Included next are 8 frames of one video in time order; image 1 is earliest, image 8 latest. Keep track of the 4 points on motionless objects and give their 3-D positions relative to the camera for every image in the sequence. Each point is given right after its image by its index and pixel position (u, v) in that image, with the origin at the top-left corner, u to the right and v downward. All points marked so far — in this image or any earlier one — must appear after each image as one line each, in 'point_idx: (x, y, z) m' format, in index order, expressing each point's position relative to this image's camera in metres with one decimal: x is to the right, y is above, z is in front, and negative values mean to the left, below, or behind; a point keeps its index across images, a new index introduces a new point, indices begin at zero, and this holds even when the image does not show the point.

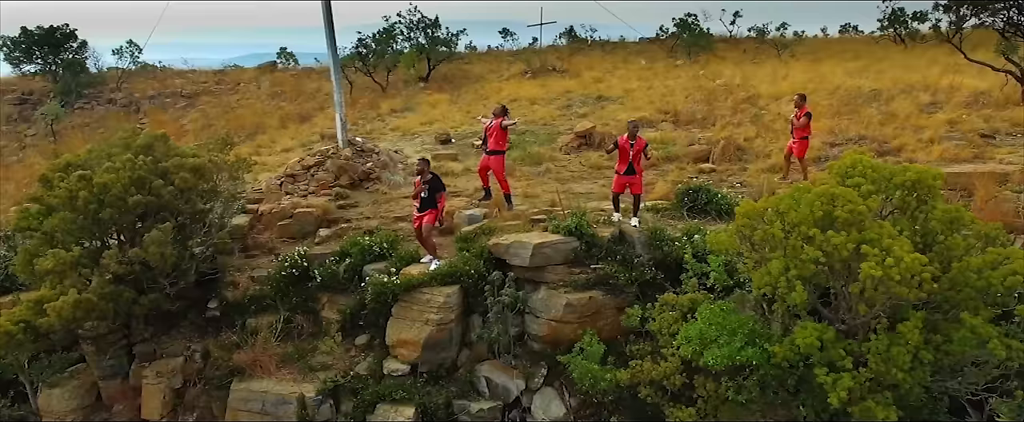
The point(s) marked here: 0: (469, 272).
0: (-0.3, -0.4, +5.0) m
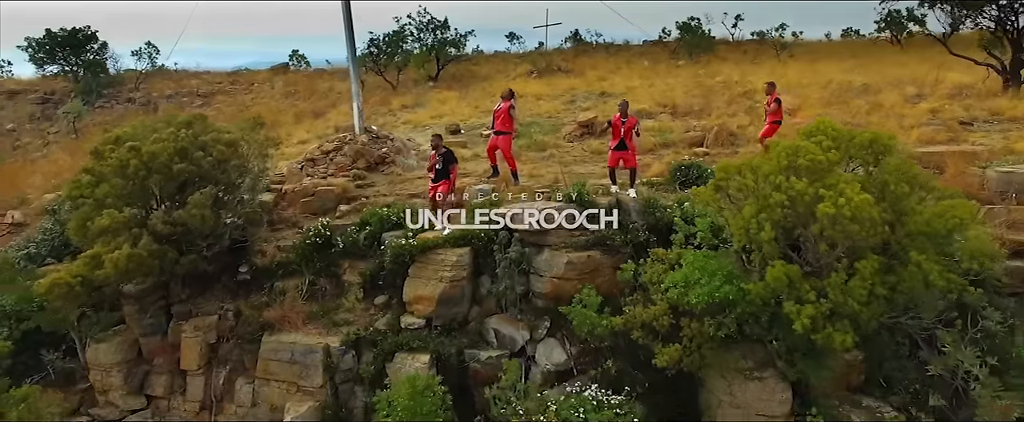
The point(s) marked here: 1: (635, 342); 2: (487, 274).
0: (-0.3, -0.2, +5.5) m
1: (+0.8, -0.9, +4.6) m
2: (-0.2, -0.5, +5.5) m
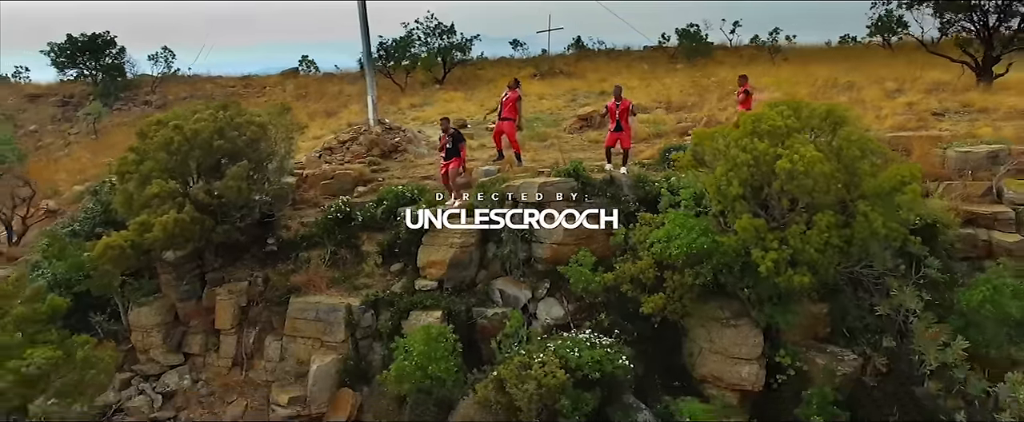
0: (-0.2, 0.0, +6.1) m
1: (+0.9, -0.7, +5.2) m
2: (-0.2, -0.3, +6.1) m
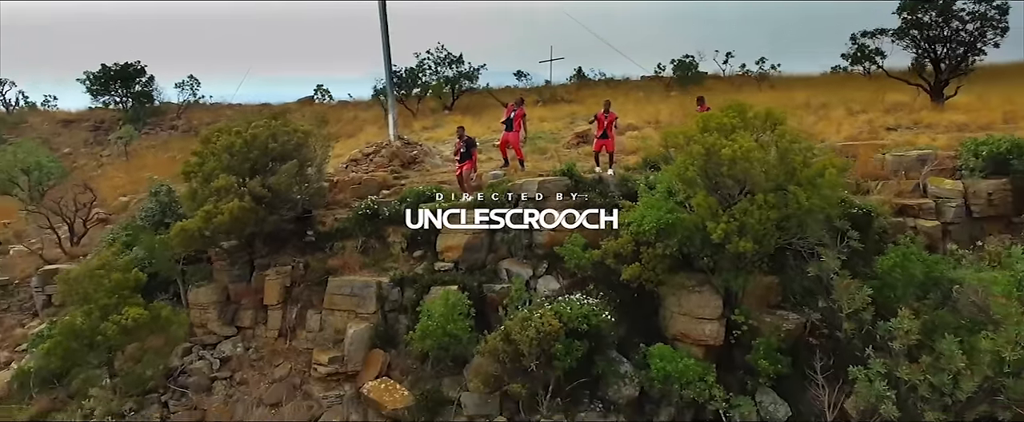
0: (-0.2, +0.1, +7.3) m
1: (+0.9, -0.5, +6.3) m
2: (-0.1, -0.2, +7.2) m
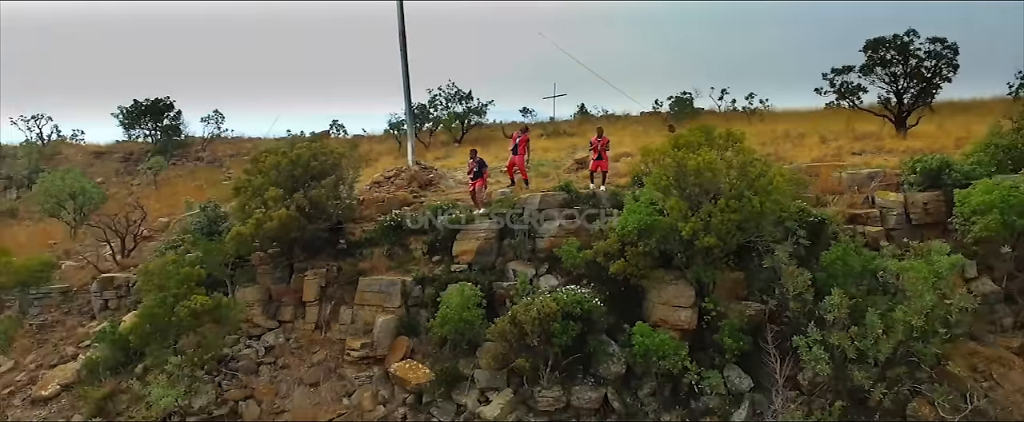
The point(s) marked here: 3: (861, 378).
0: (-0.1, 0.0, +8.4) m
1: (+1.0, -0.6, +7.4) m
2: (-0.1, -0.3, +8.4) m
3: (+3.0, -1.5, +5.9) m
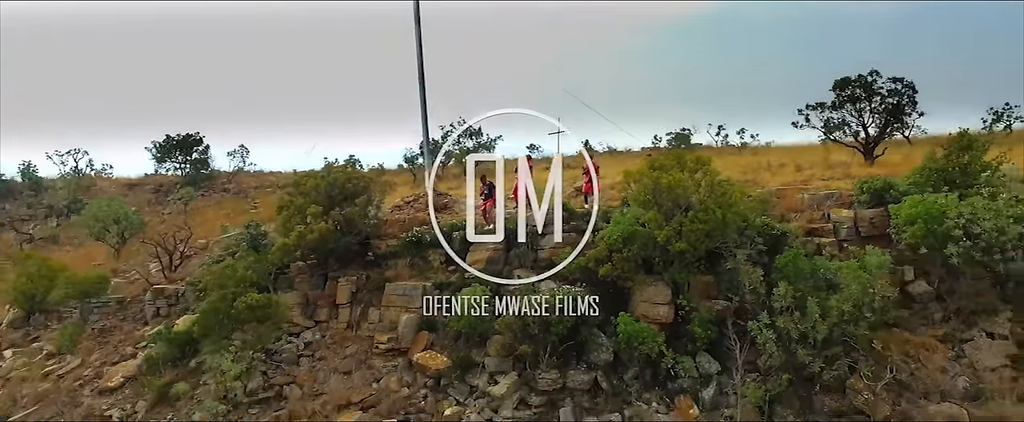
0: (0.0, -0.2, +9.8) m
1: (+1.0, -0.8, +8.7) m
2: (0.0, -0.5, +9.7) m
3: (+3.1, -1.5, +7.1) m
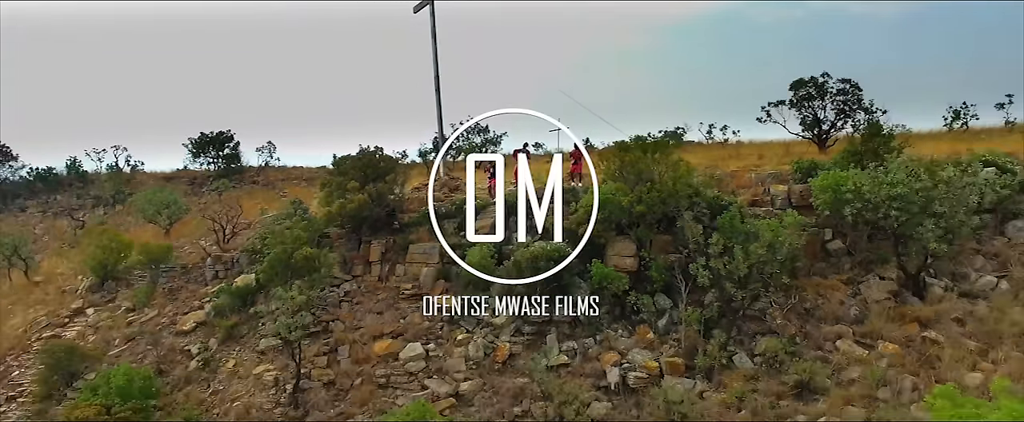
0: (0.0, +0.2, +12.1) m
1: (+1.0, -0.3, +11.0) m
2: (0.0, -0.1, +12.0) m
3: (+3.0, -1.1, +9.3) m
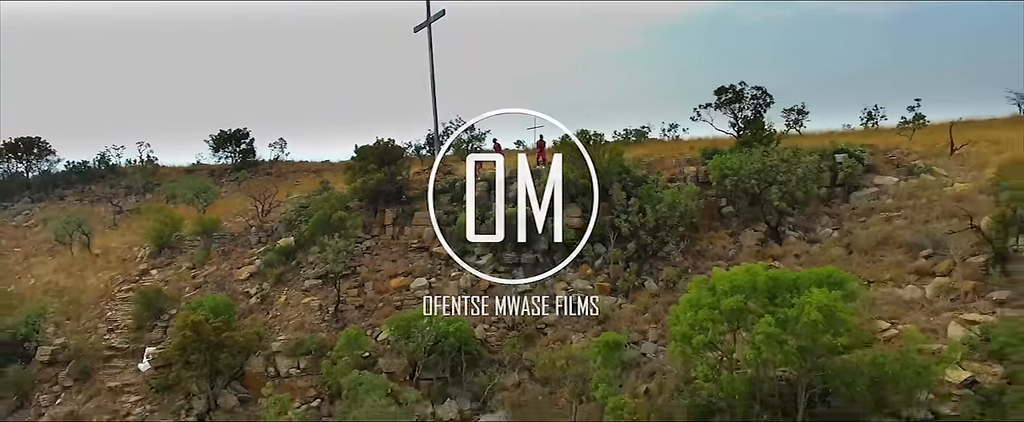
0: (-0.5, +0.8, +16.0) m
1: (+0.6, +0.2, +14.9) m
2: (-0.5, +0.5, +15.9) m
3: (+2.6, -0.5, +13.3) m
